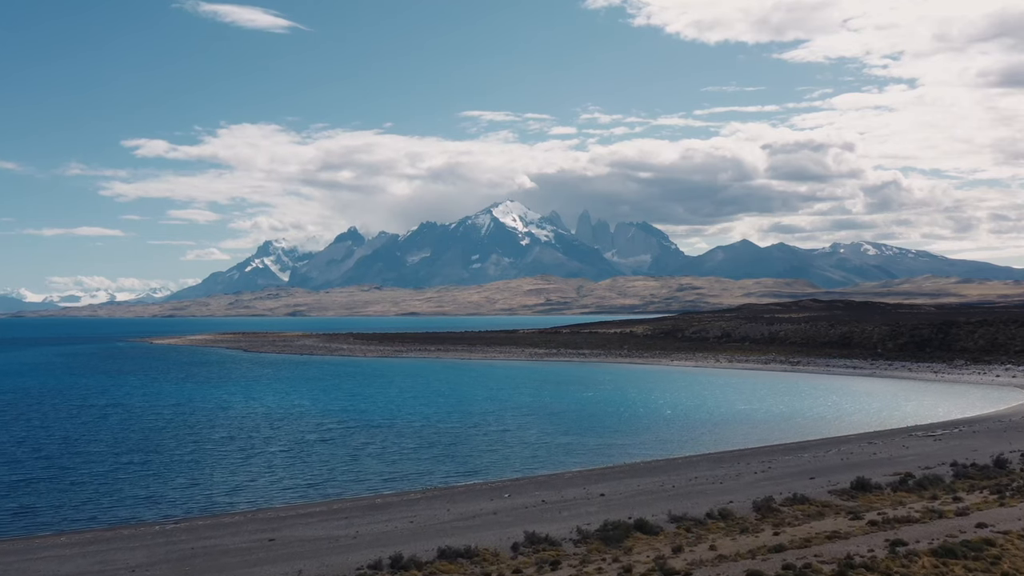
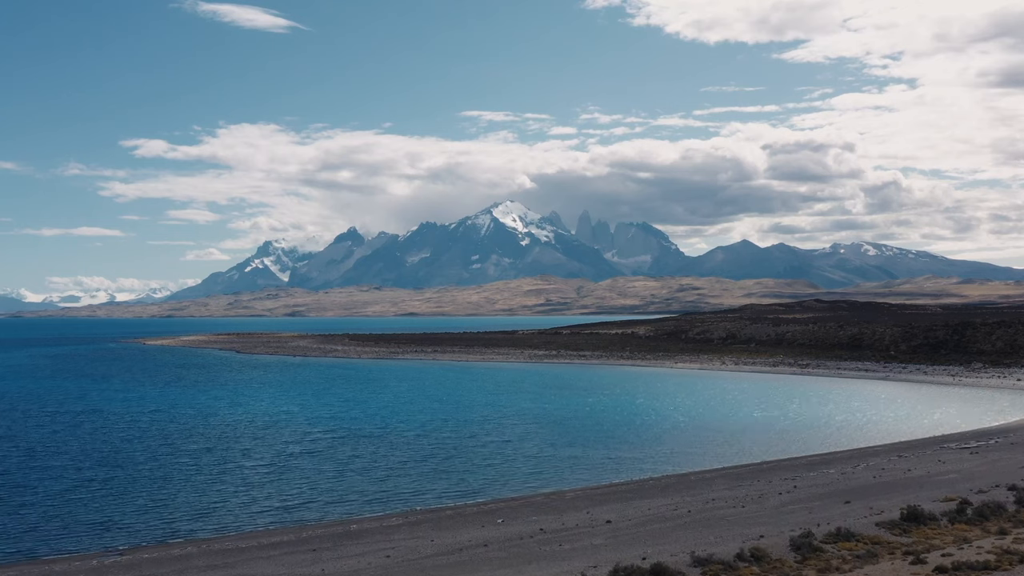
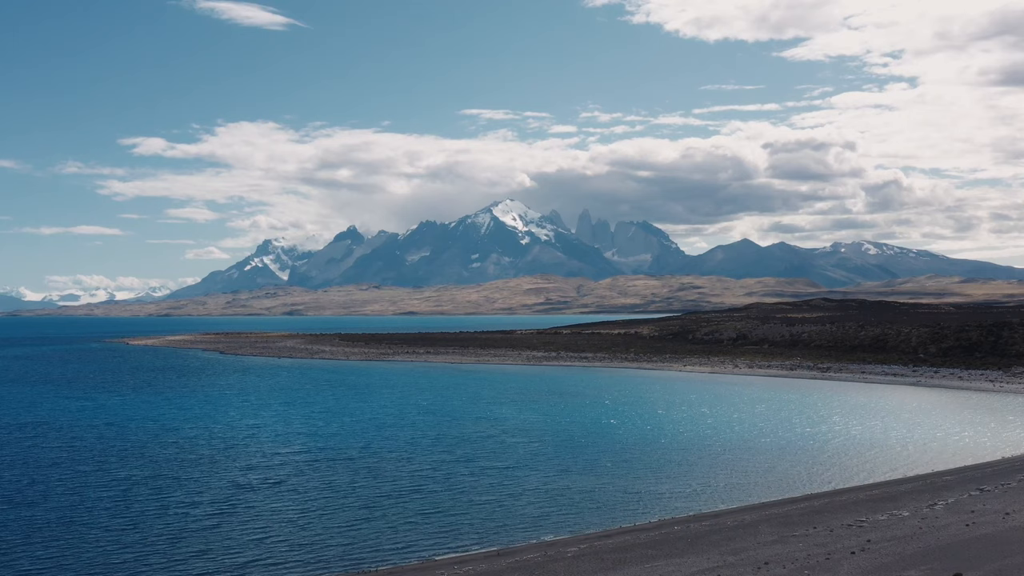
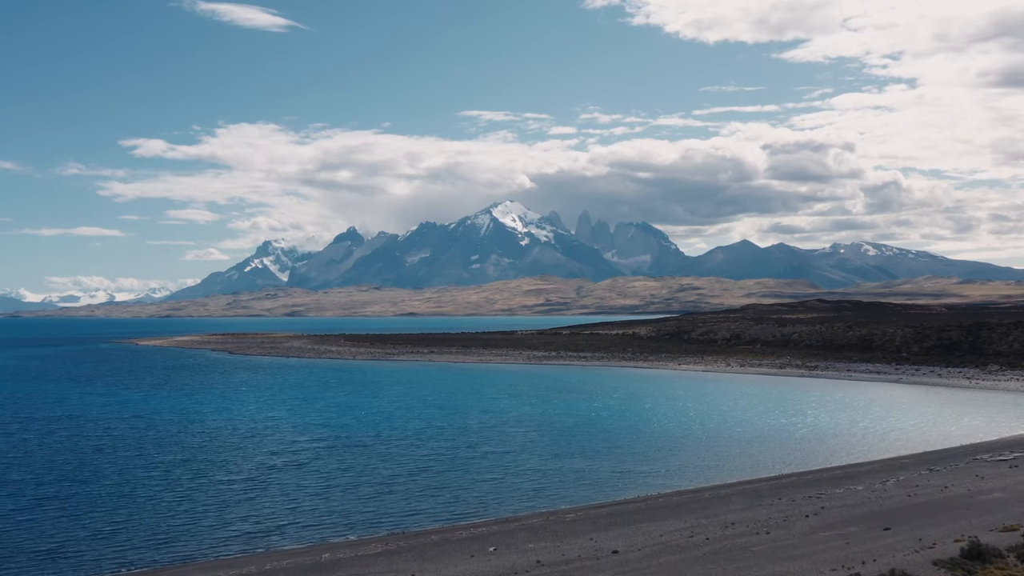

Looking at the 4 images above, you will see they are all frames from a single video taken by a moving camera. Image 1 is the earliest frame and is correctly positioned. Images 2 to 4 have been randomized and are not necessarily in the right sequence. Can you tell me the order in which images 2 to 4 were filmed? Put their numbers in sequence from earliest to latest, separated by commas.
2, 4, 3
